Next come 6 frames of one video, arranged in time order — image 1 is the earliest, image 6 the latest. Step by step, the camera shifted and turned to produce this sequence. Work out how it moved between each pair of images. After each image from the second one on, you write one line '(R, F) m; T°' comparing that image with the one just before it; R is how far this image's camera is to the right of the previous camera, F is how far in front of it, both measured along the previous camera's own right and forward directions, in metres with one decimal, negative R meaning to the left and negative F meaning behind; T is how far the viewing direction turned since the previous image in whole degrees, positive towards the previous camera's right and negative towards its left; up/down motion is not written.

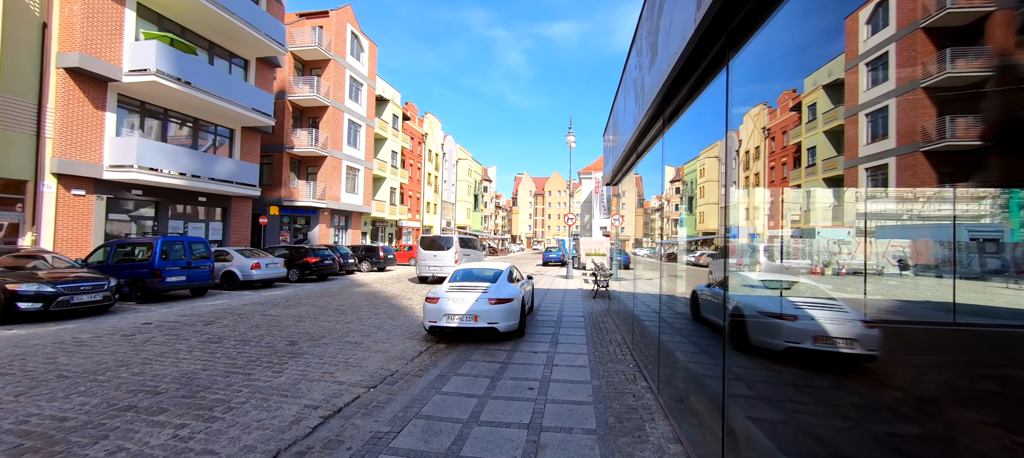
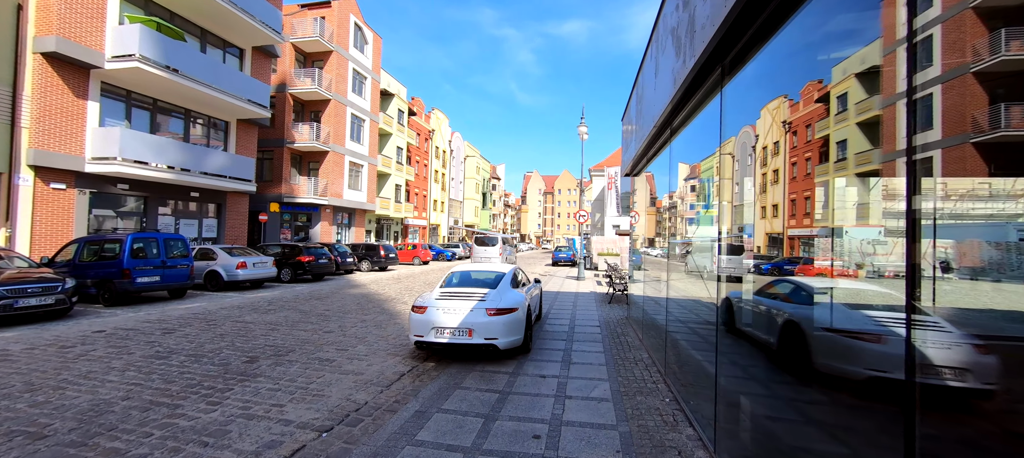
(+0.1, +1.2) m; -1°
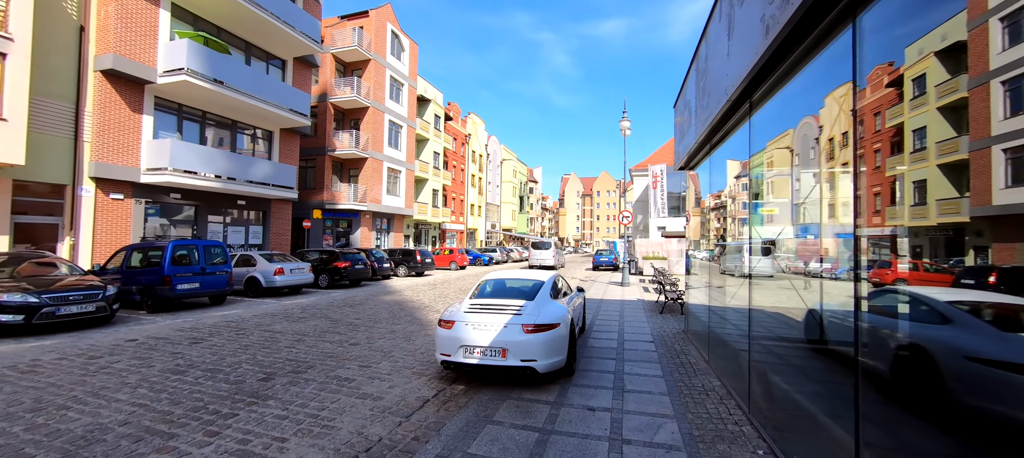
(0.0, +0.8) m; -6°
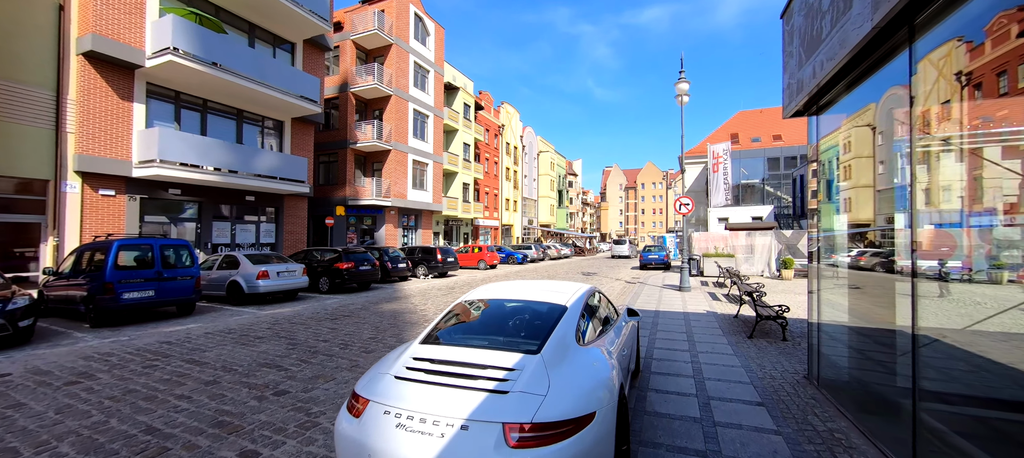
(+0.4, +2.7) m; -6°
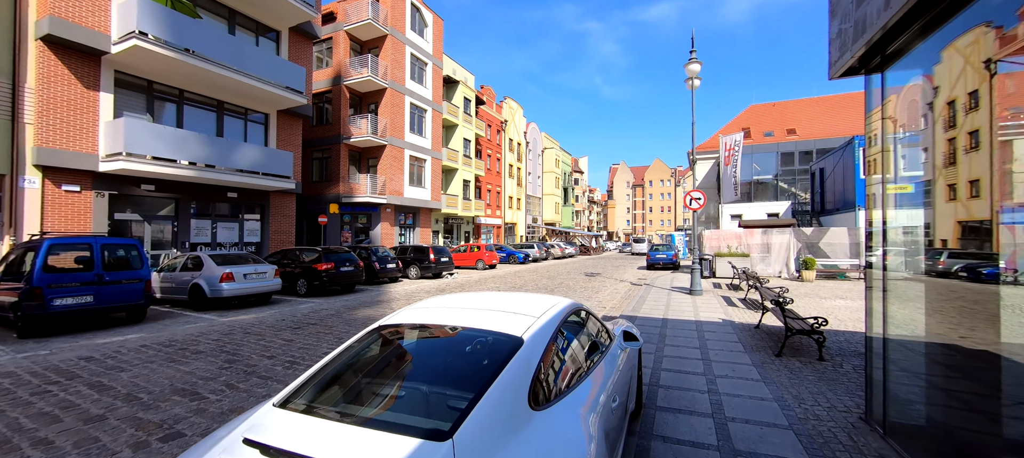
(+0.4, +1.1) m; -1°
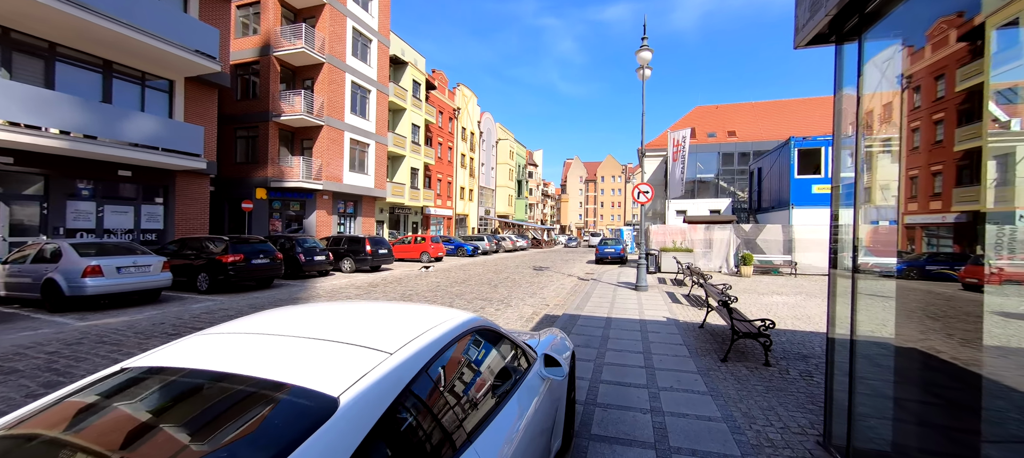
(+0.4, +0.8) m; +7°
